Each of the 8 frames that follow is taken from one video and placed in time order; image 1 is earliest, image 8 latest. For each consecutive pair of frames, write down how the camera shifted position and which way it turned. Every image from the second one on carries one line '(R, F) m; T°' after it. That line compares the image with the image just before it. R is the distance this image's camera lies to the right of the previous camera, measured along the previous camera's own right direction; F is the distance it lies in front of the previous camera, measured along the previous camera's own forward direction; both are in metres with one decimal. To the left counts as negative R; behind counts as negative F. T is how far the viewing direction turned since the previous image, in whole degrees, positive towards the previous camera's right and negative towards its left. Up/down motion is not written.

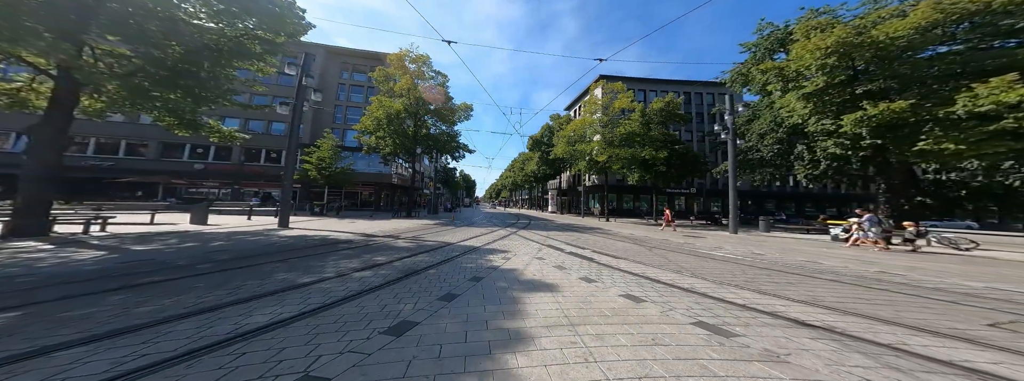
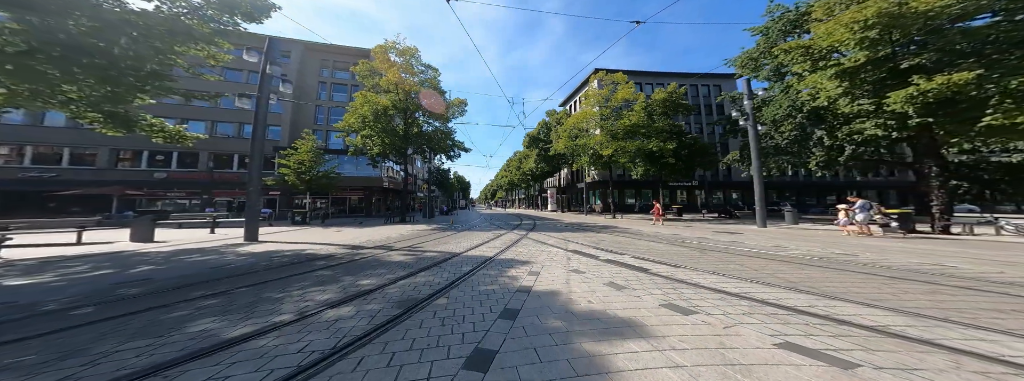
(-0.6, +1.2) m; +2°
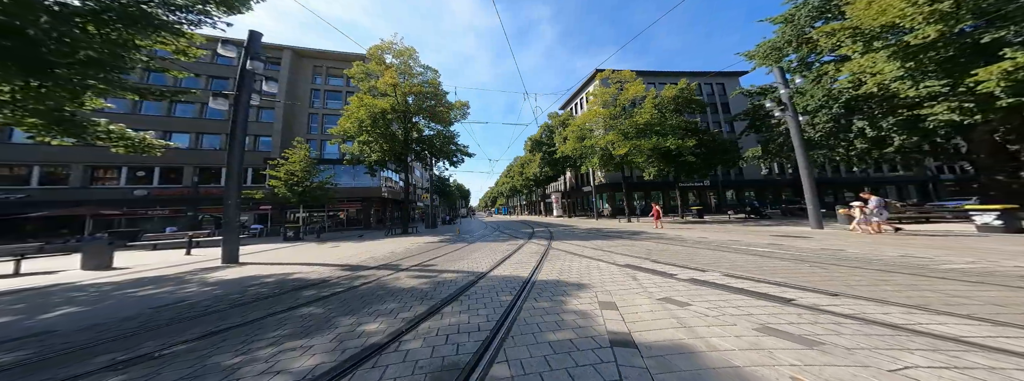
(-0.8, +1.1) m; +1°
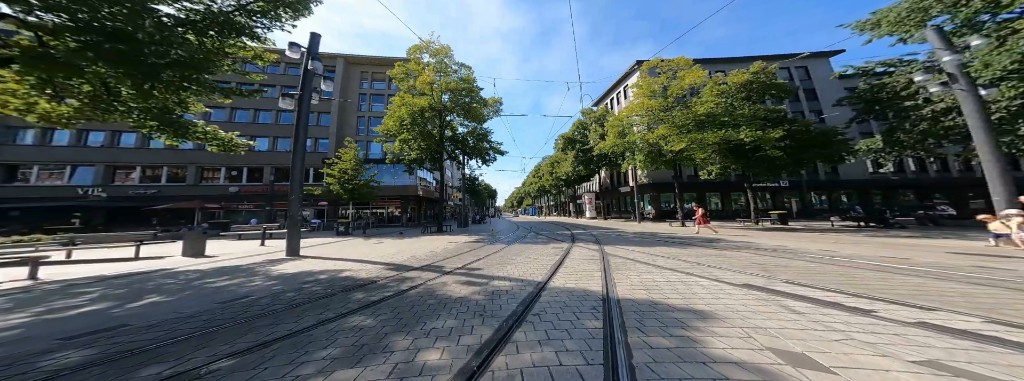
(-0.7, +0.7) m; -8°
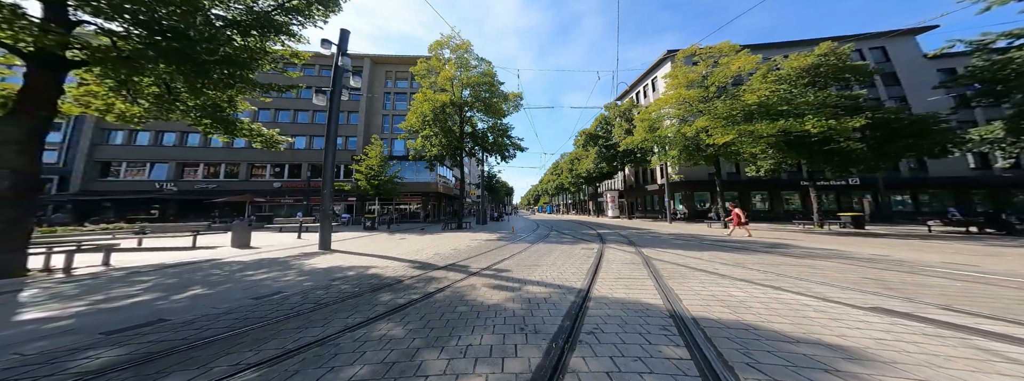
(-0.3, +0.5) m; -5°
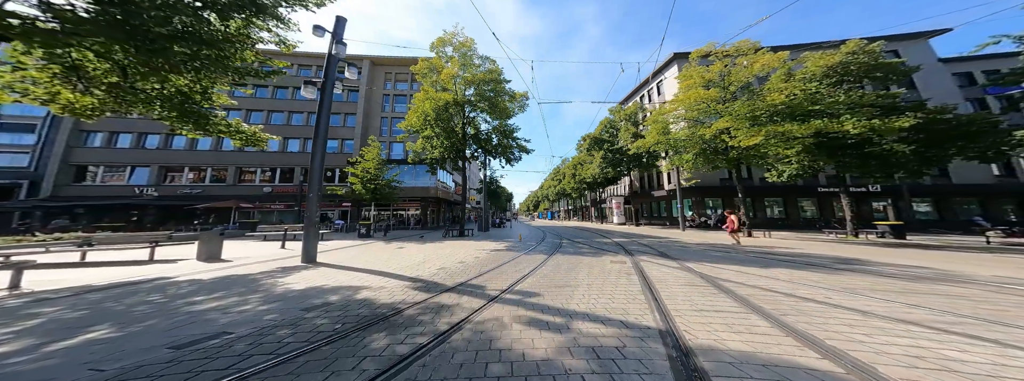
(-0.6, +1.2) m; 0°
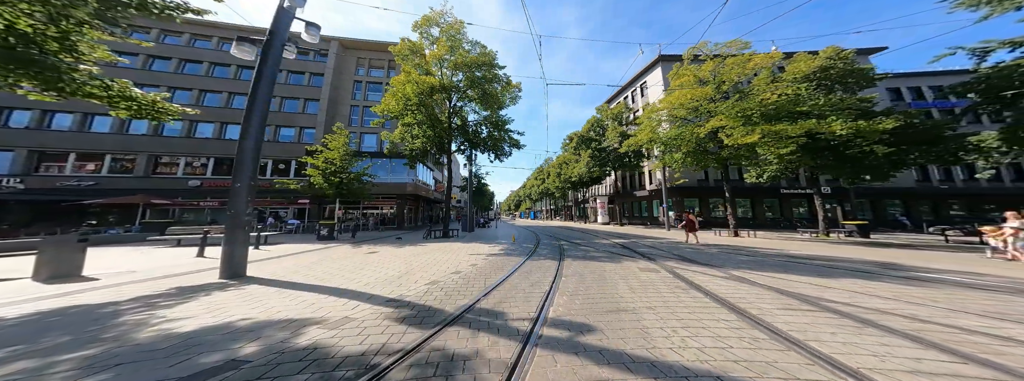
(-1.0, +1.7) m; +6°
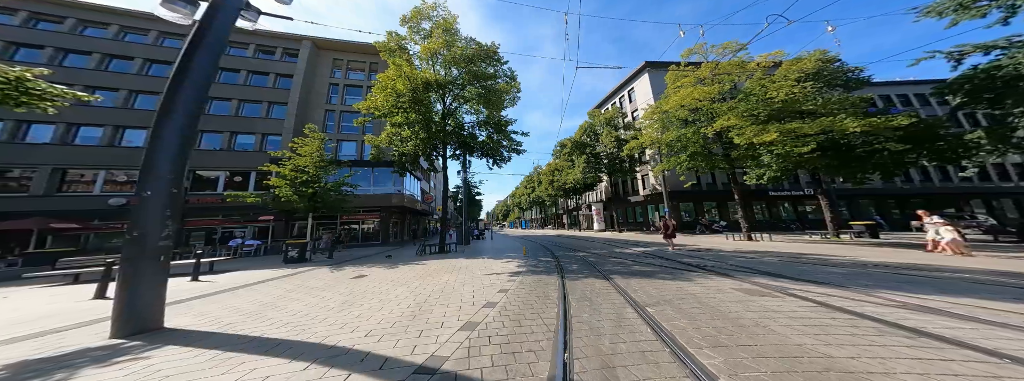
(-1.8, +1.9) m; +4°
